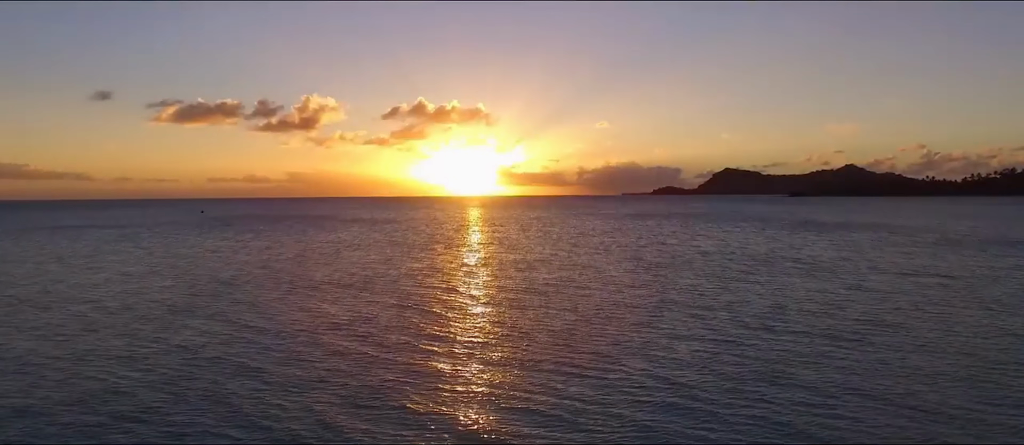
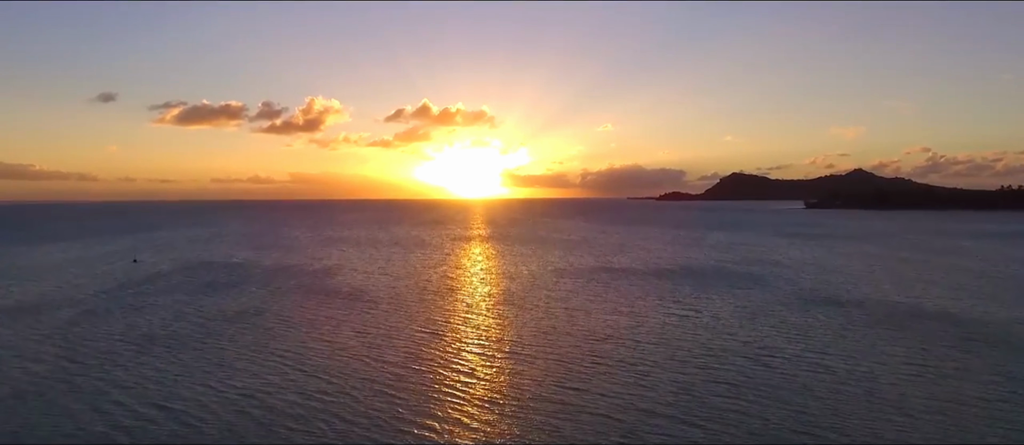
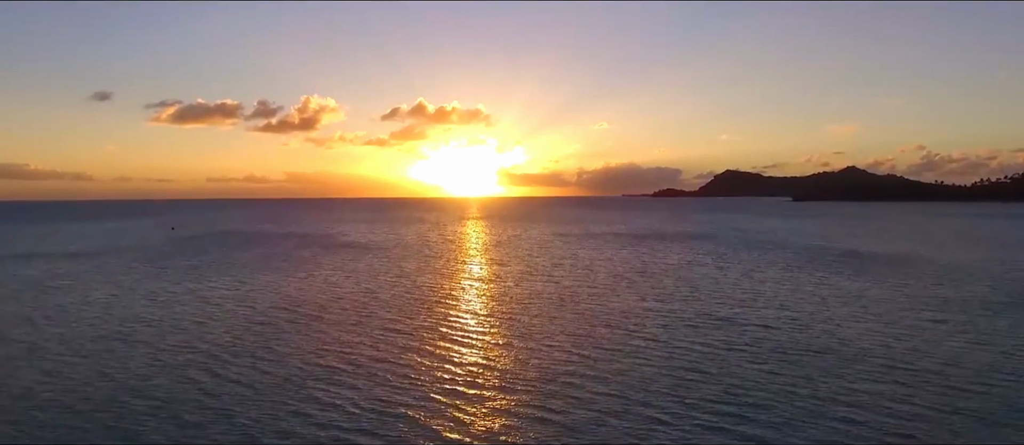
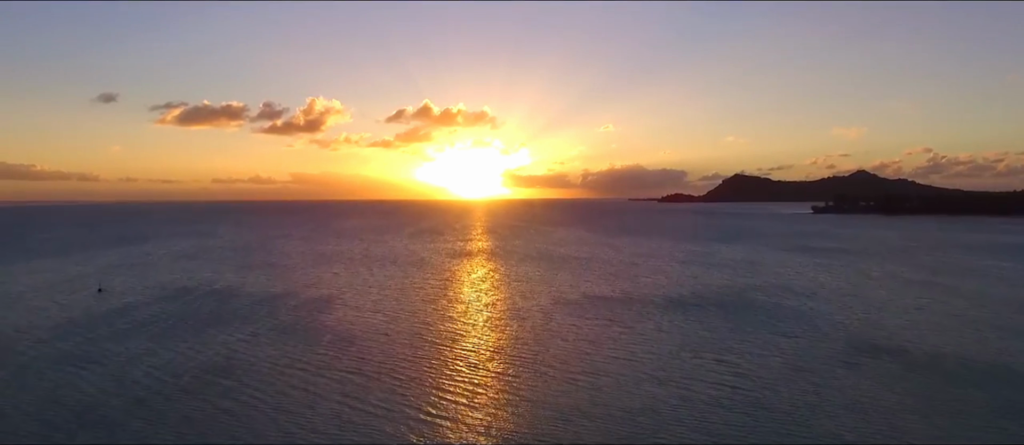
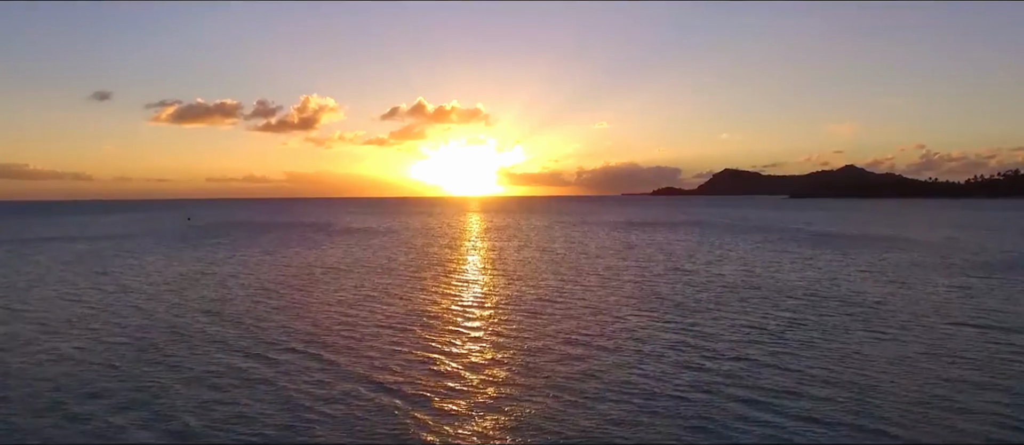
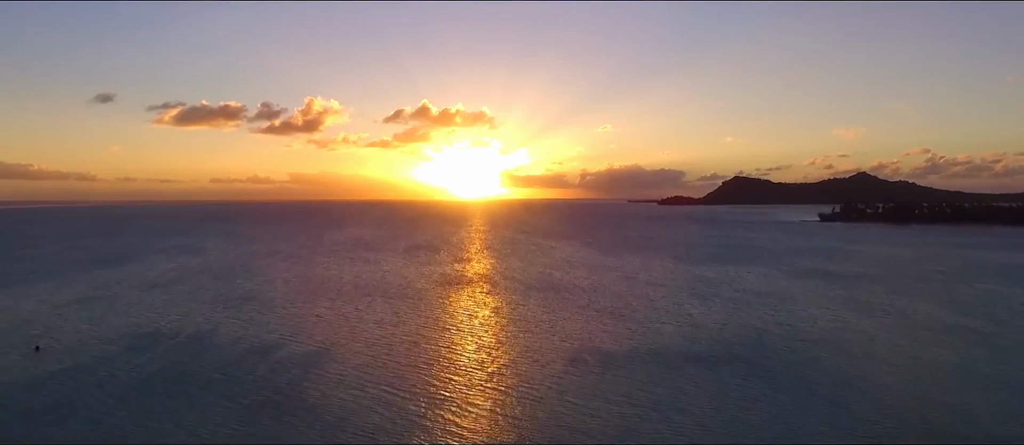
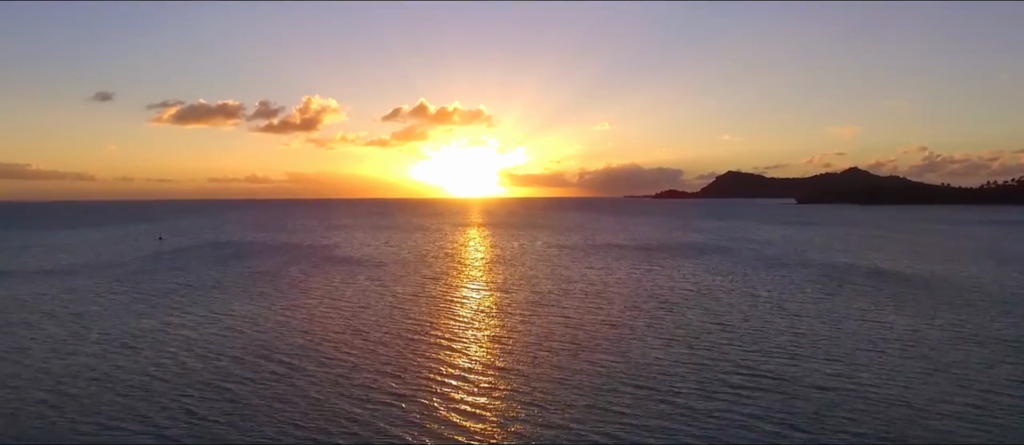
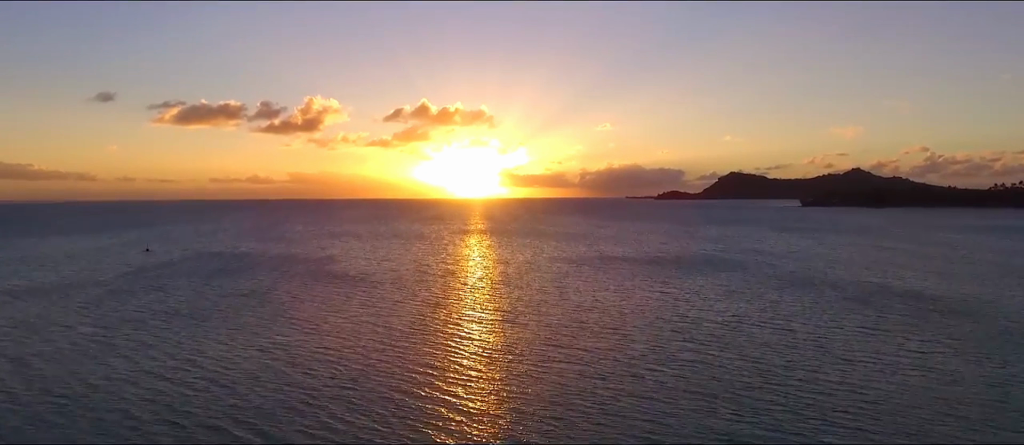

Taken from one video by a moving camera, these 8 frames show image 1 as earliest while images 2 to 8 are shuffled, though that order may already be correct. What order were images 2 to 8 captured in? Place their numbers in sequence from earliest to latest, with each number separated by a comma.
5, 3, 7, 8, 2, 4, 6
